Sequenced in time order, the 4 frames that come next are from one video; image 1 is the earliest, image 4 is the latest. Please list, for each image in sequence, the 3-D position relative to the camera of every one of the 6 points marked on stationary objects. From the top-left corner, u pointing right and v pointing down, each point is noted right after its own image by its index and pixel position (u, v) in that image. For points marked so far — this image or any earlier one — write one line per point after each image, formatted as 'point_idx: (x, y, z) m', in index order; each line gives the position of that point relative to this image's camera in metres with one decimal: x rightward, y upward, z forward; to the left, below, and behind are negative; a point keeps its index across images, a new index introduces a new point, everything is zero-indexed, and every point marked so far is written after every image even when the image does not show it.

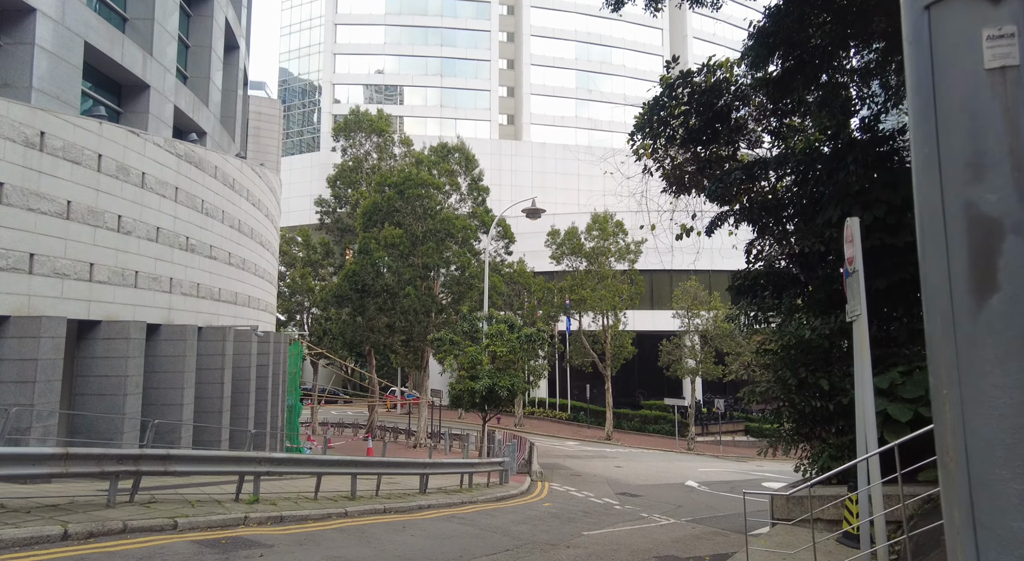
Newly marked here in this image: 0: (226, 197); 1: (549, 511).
0: (-5.9, +1.7, +15.1) m
1: (+0.7, -4.4, +13.8) m
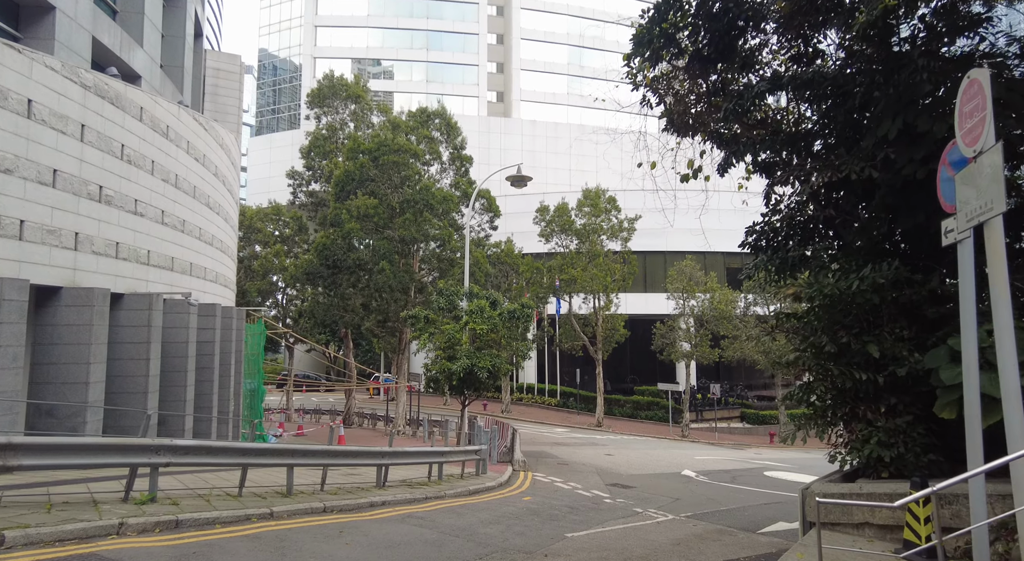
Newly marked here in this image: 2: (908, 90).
0: (-6.4, +2.4, +13.0) m
1: (+0.3, -3.8, +12.0) m
2: (+3.5, +1.7, +6.4) m
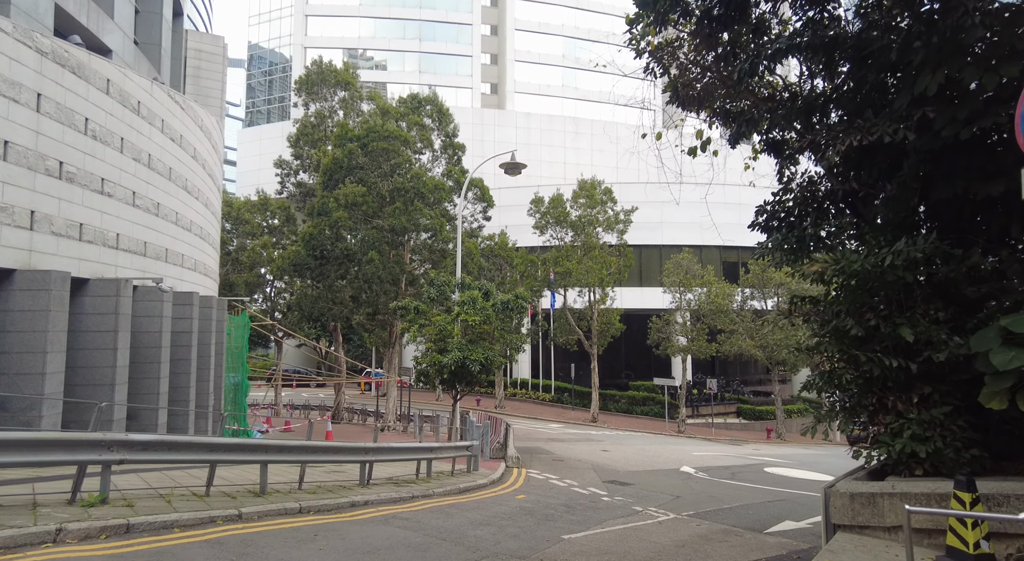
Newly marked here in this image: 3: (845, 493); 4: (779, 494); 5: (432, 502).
0: (-6.5, +2.7, +12.2) m
1: (+0.2, -3.5, +11.2) m
2: (+3.4, +1.9, +5.7) m
3: (+2.8, -1.8, +6.1) m
4: (+6.0, -4.8, +16.4) m
5: (-1.2, -3.3, +10.6) m
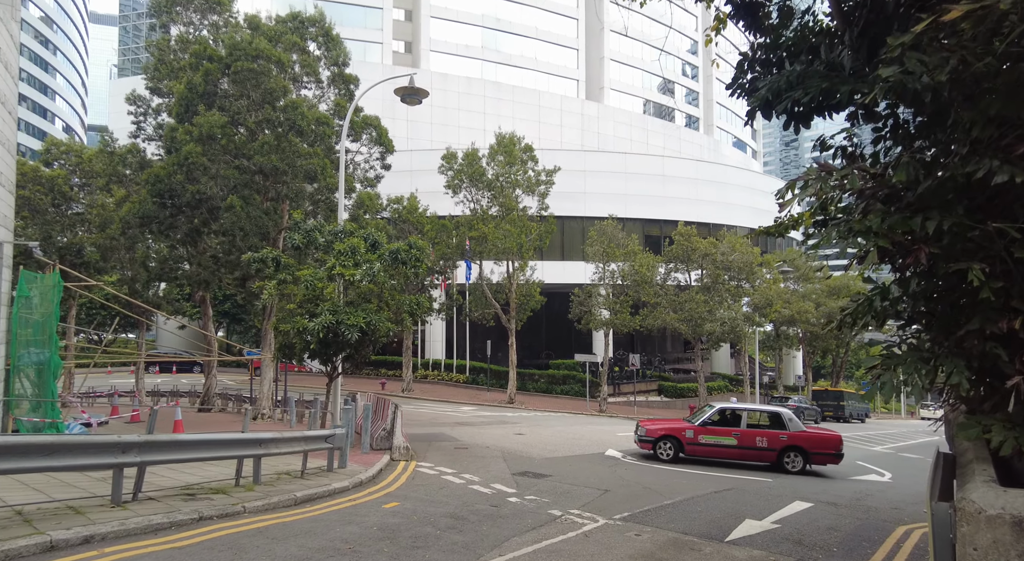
0: (-8.1, +3.7, +7.6) m
1: (-1.3, -2.5, +7.5) m
2: (+2.5, +2.8, +2.2) m
3: (+1.9, -0.9, +2.7) m
4: (+4.0, -3.7, +13.3) m
5: (-2.6, -2.3, +6.7) m
